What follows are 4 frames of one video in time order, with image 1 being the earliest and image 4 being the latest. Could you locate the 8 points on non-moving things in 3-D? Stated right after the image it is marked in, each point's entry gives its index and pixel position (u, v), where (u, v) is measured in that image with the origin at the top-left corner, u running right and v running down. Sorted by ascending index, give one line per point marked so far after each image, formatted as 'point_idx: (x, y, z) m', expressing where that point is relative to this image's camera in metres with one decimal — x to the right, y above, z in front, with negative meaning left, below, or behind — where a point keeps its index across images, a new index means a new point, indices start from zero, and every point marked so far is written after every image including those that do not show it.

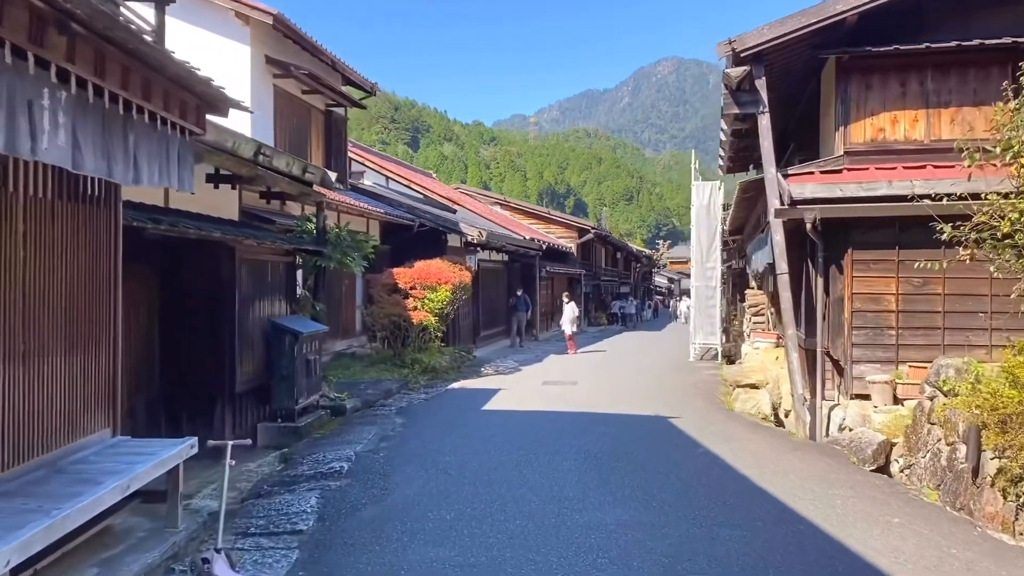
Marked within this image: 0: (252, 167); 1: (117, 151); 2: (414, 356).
0: (-2.6, +1.2, +8.4) m
1: (-1.9, +0.7, +4.2) m
2: (-1.7, -1.2, +14.5) m
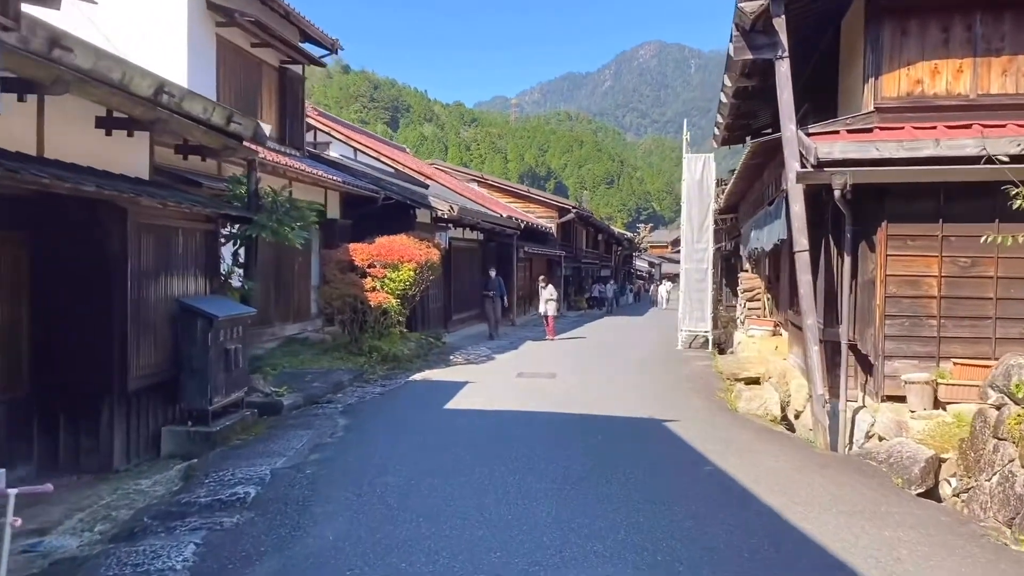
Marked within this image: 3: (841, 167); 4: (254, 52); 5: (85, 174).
0: (-2.8, +1.4, +6.7) m
1: (-2.1, +0.8, +2.5) m
2: (-2.1, -0.8, +12.9) m
3: (+2.8, +1.0, +7.3) m
4: (-4.4, +4.1, +14.7) m
5: (-3.0, +0.8, +6.0) m
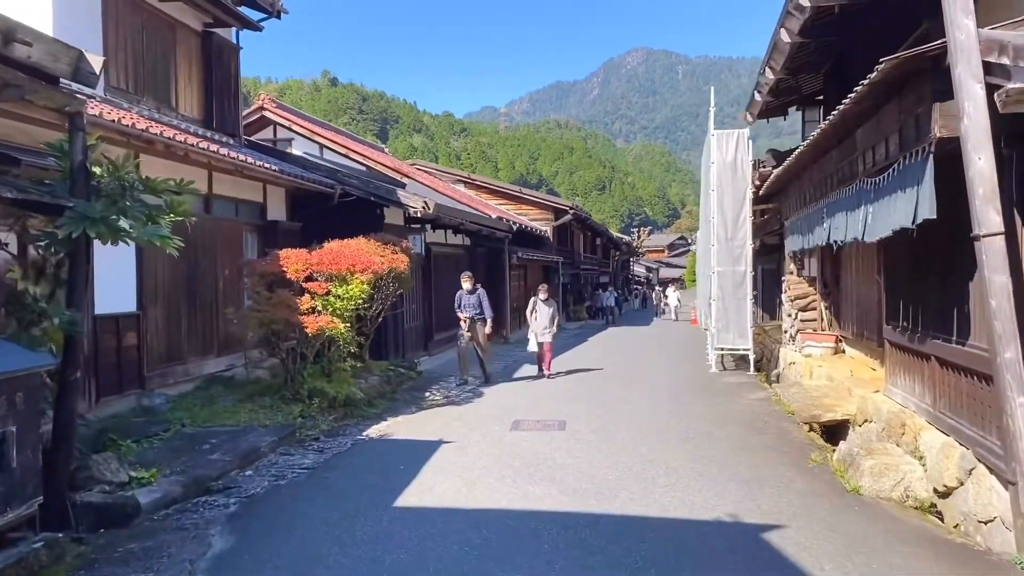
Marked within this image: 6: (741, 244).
0: (-2.9, +1.2, +3.4) m
1: (-2.2, +0.7, -0.8) m
2: (-2.2, -1.1, +9.5) m
3: (+2.7, +1.0, +4.1) m
4: (-4.7, +3.7, +11.4) m
5: (-3.1, +0.6, +2.7) m
6: (+3.7, +0.7, +14.1) m
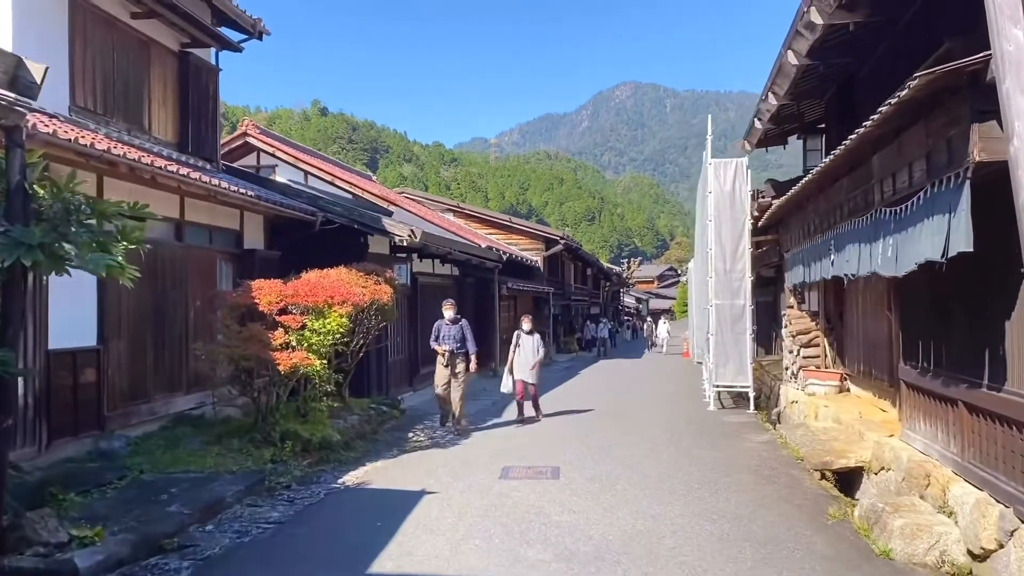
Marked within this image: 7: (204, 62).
0: (-2.9, +1.1, +2.8) m
1: (-2.1, +0.7, -1.4) m
2: (-2.3, -1.4, +8.9) m
3: (+2.7, +0.8, +3.5) m
4: (-4.8, +3.3, +10.9) m
5: (-3.1, +0.5, +2.0) m
6: (+3.6, +0.2, +13.5) m
7: (-4.5, +3.3, +12.4) m
